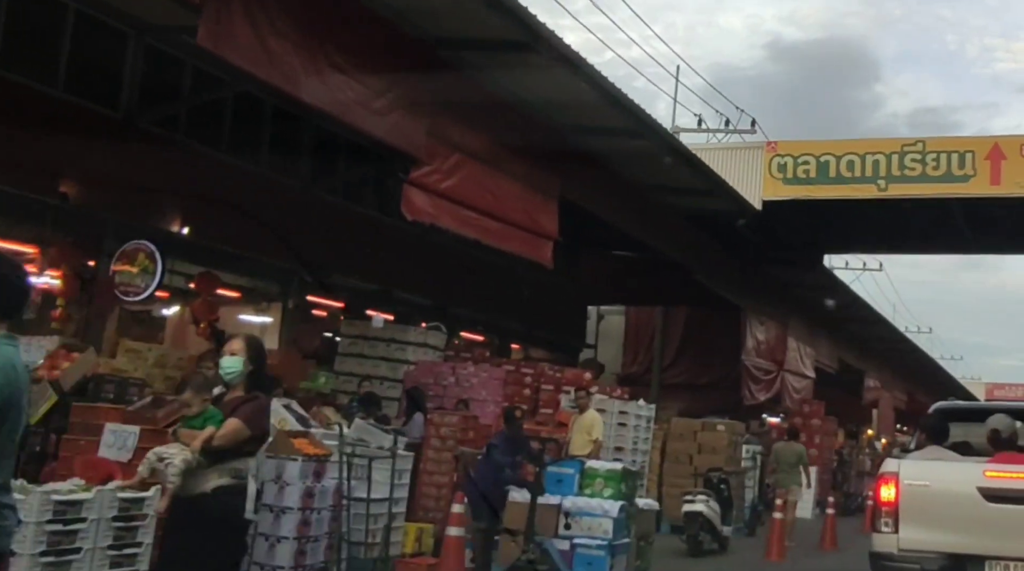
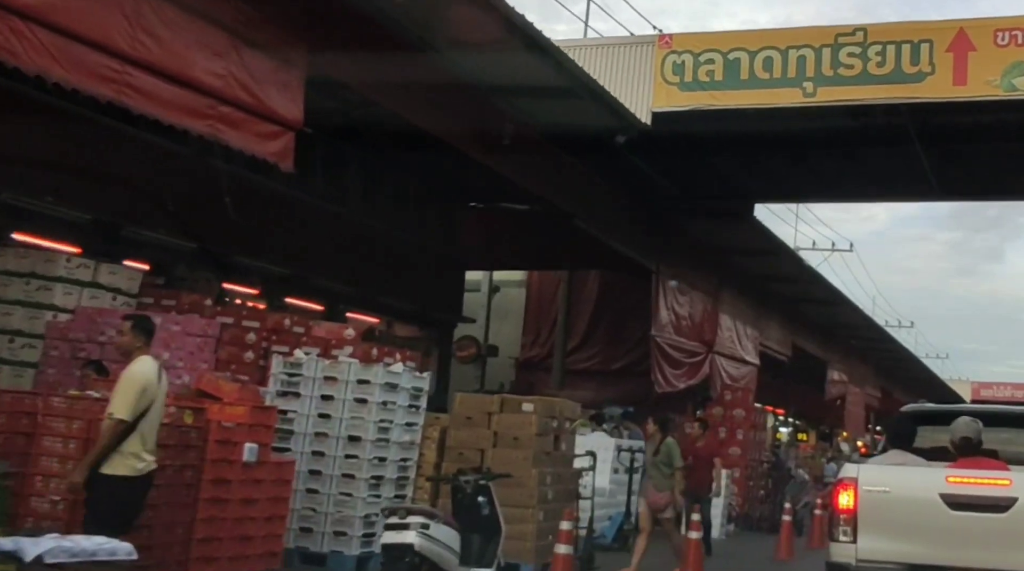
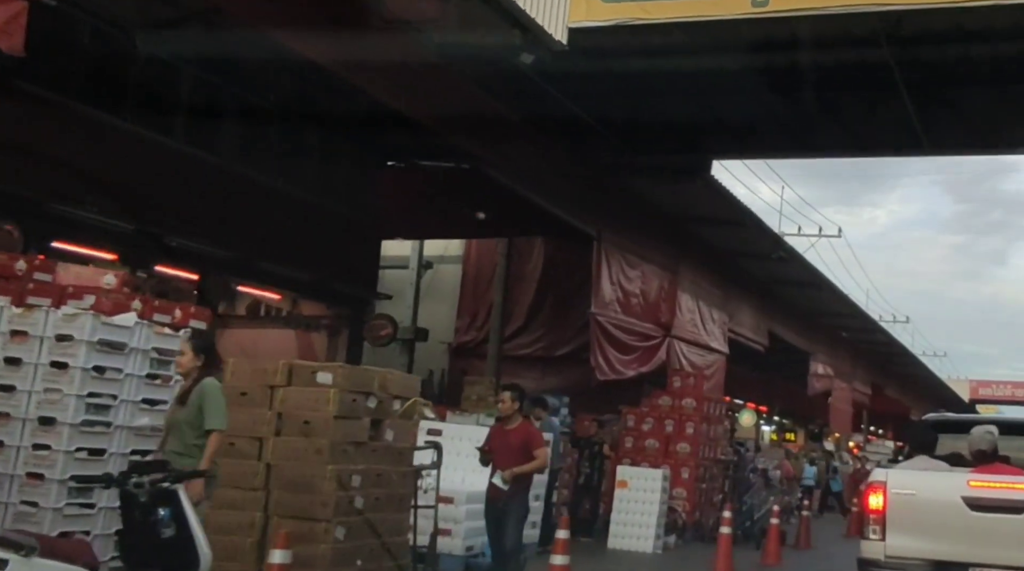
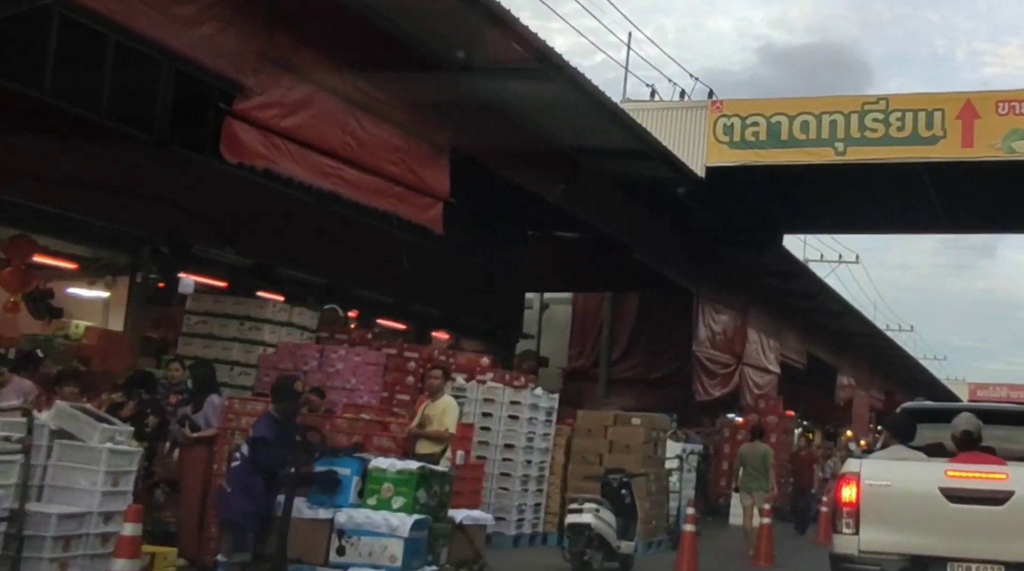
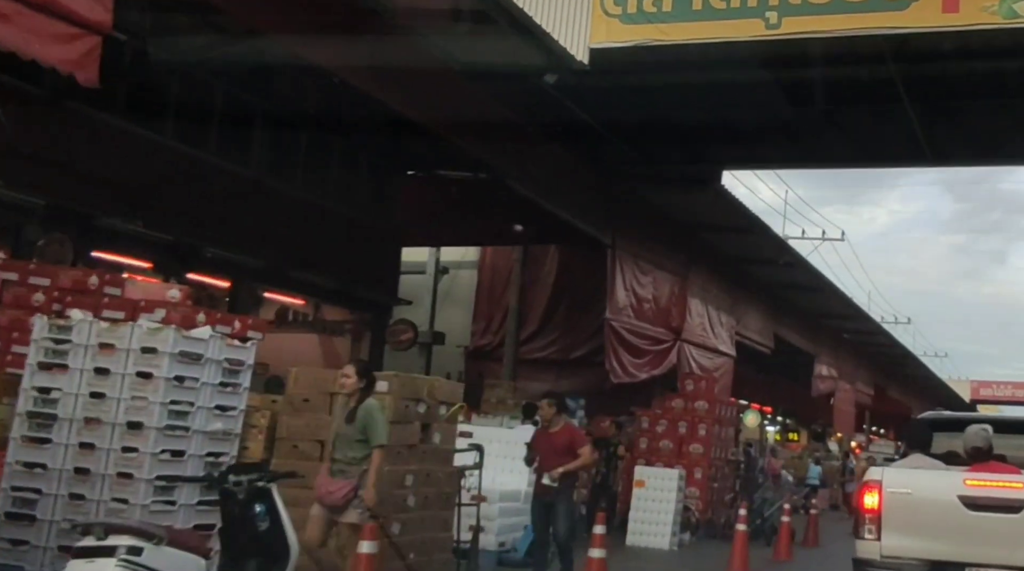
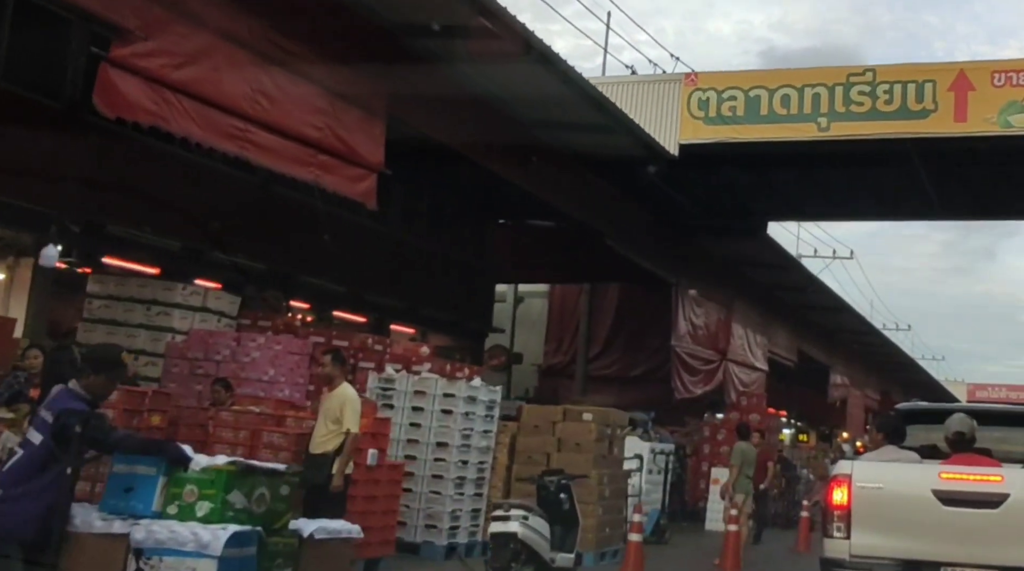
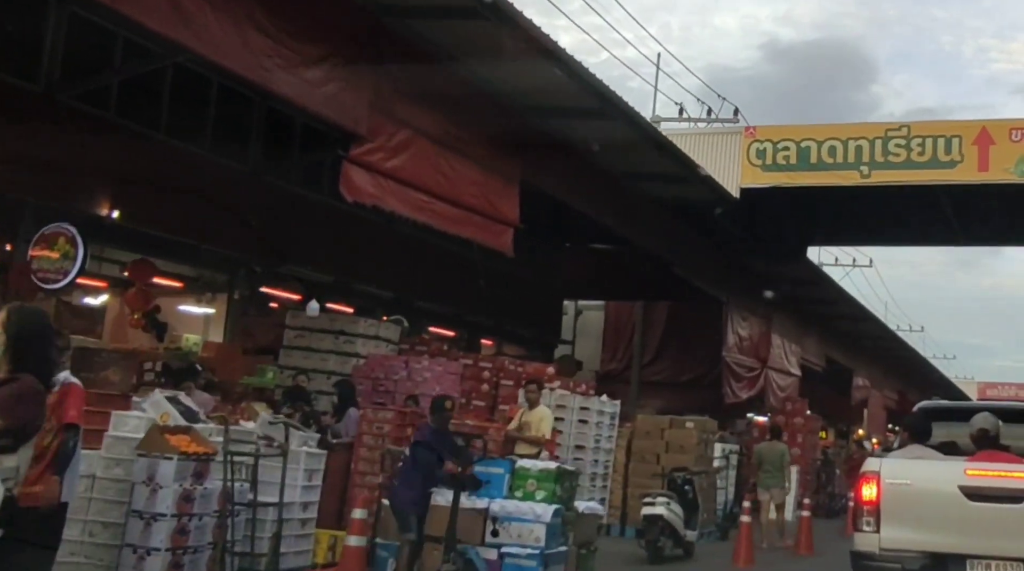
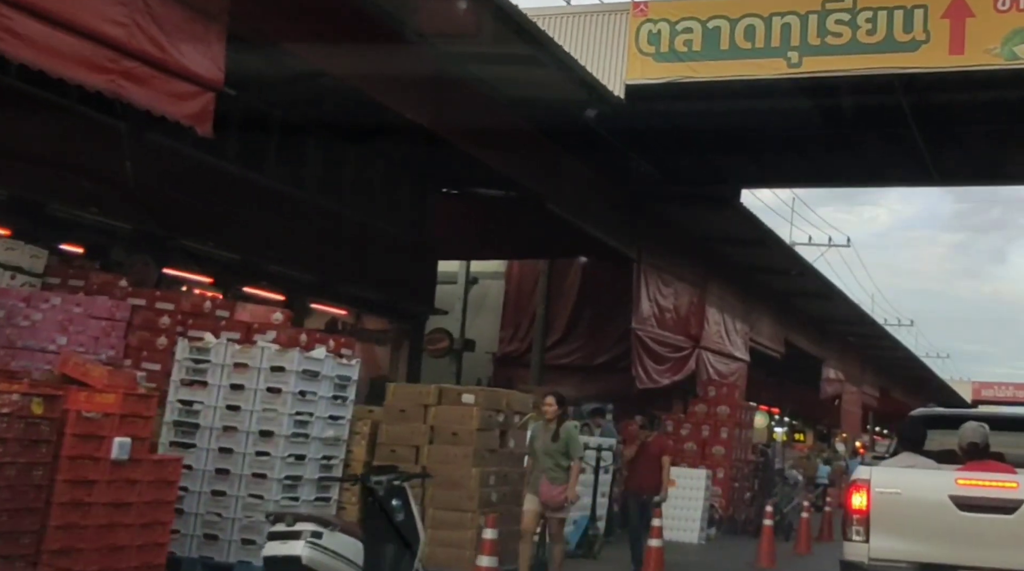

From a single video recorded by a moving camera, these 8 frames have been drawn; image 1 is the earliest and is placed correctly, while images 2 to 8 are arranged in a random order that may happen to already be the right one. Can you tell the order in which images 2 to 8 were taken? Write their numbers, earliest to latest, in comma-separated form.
7, 4, 6, 2, 8, 5, 3
